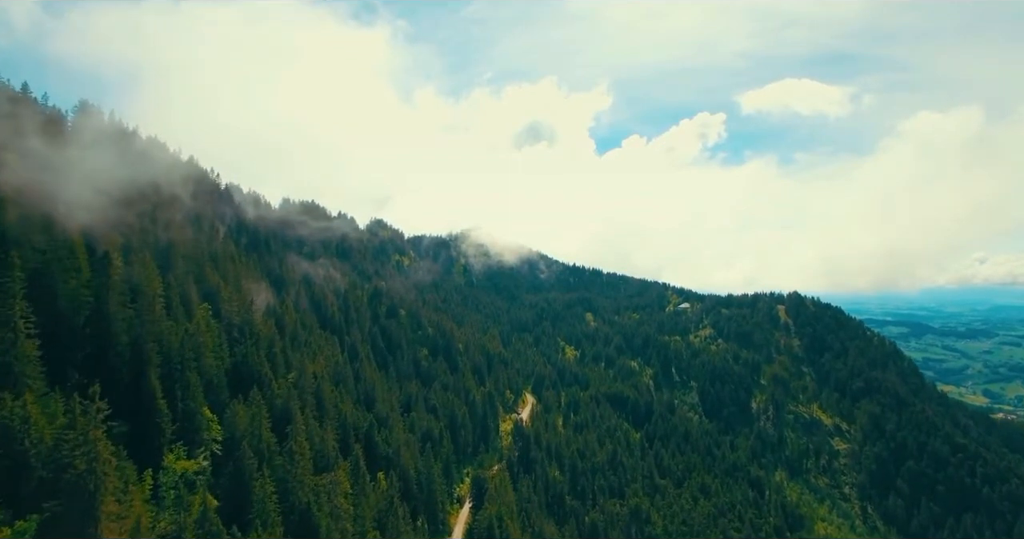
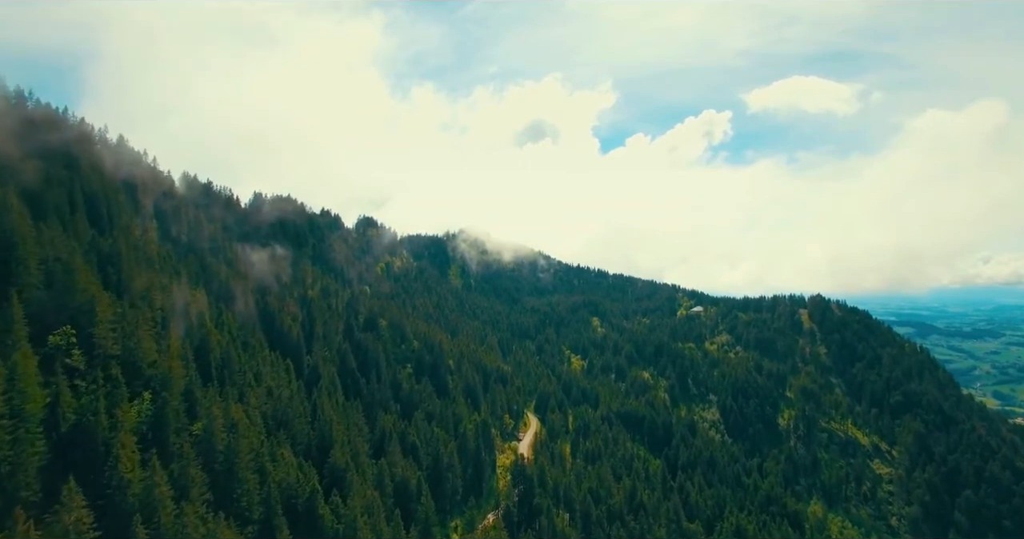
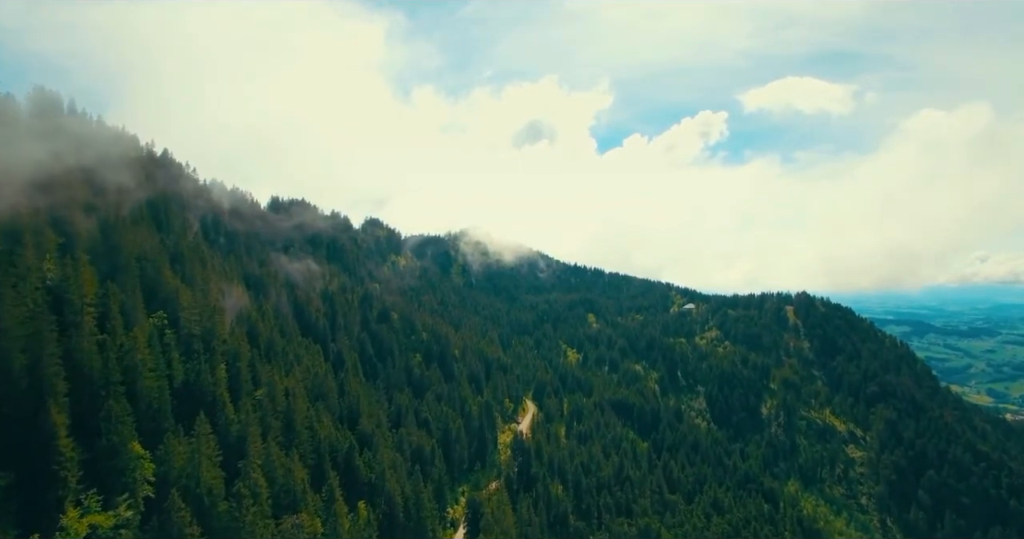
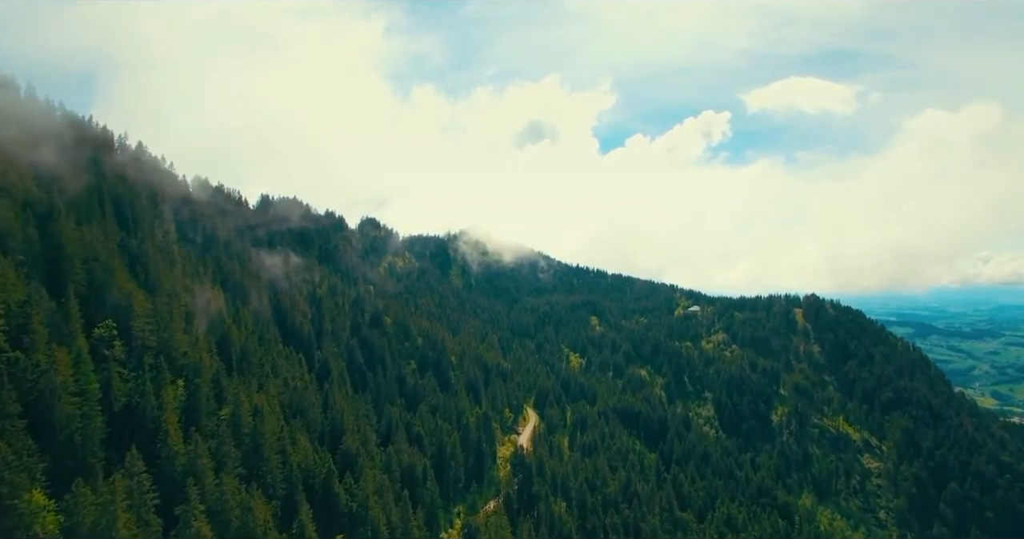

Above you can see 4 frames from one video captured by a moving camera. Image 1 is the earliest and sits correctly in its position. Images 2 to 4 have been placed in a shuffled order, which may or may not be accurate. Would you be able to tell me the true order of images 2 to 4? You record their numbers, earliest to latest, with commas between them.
3, 4, 2
